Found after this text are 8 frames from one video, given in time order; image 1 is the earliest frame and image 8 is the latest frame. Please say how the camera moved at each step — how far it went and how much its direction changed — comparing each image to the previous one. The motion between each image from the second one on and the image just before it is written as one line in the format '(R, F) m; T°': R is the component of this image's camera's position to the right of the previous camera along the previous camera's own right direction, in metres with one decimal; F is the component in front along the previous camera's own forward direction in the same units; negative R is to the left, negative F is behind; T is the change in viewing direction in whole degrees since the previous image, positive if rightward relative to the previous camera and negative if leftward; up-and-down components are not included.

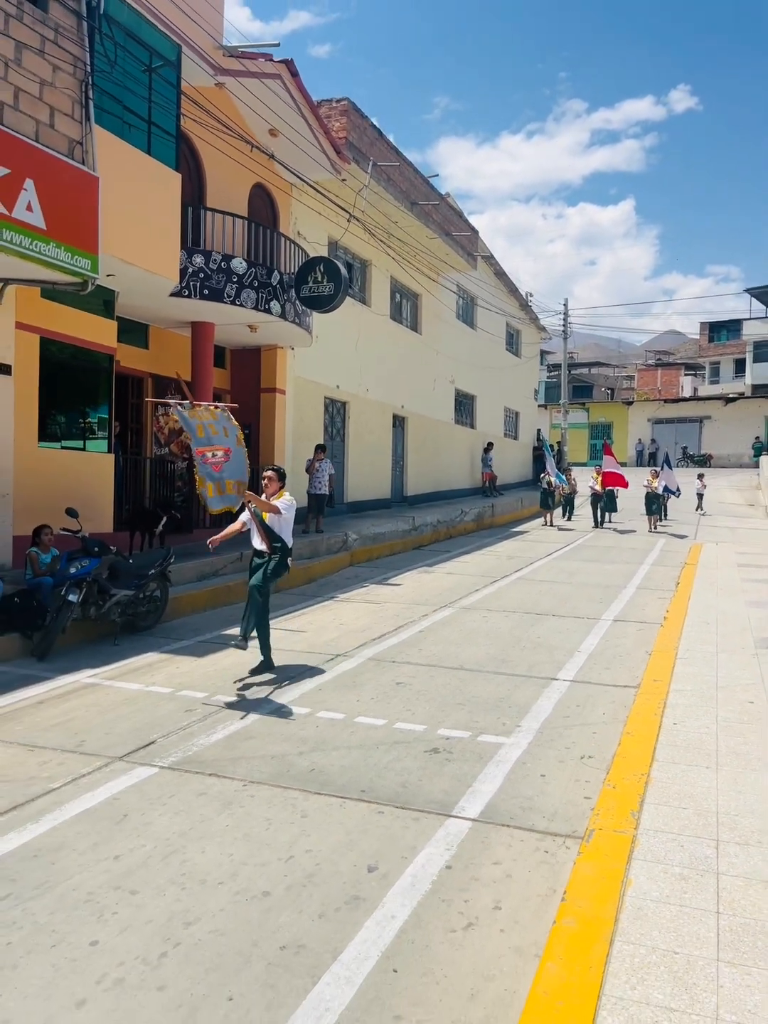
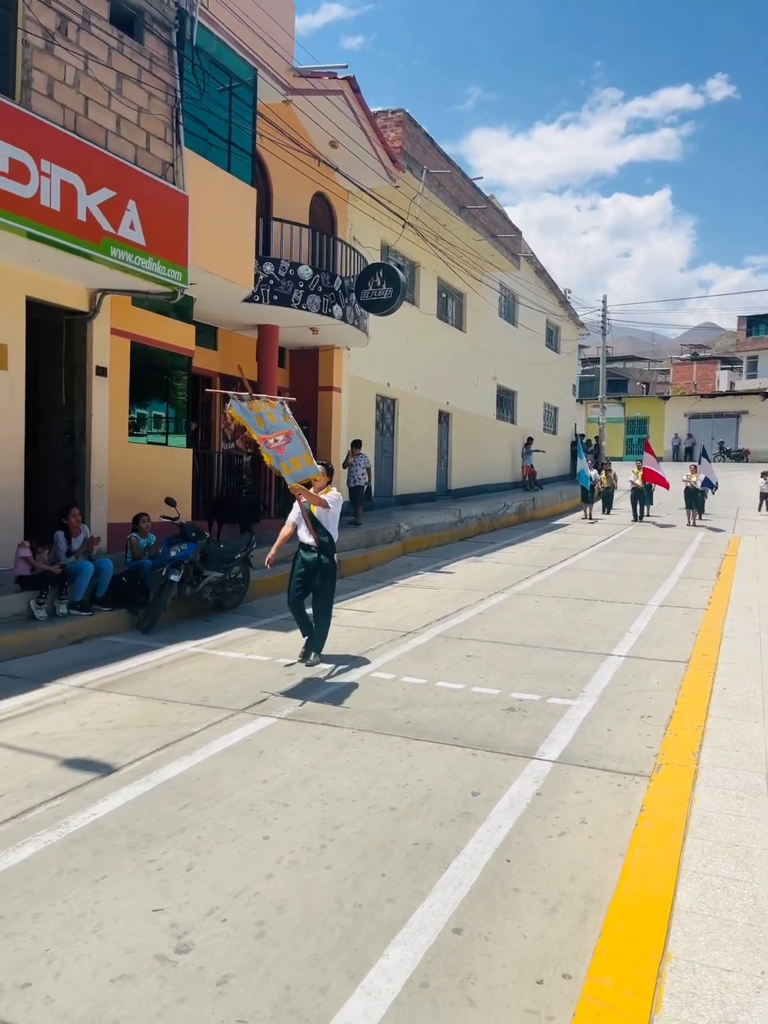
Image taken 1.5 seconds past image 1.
(-0.4, -0.8) m; -2°
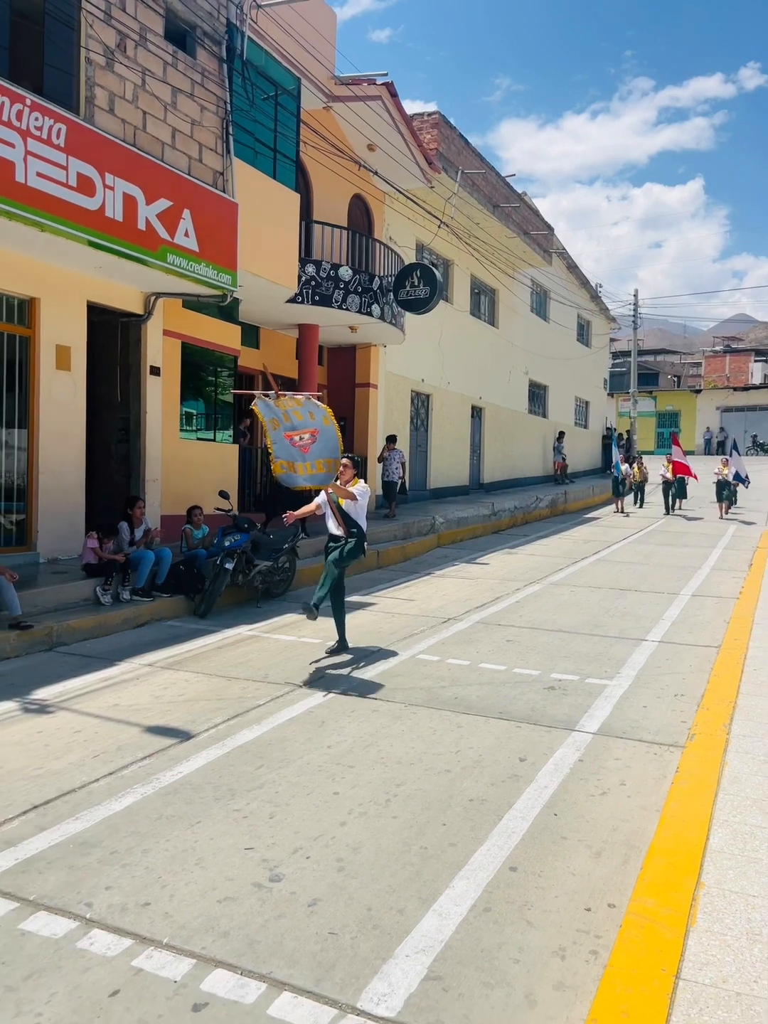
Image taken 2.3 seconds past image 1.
(-0.2, -0.4) m; -2°
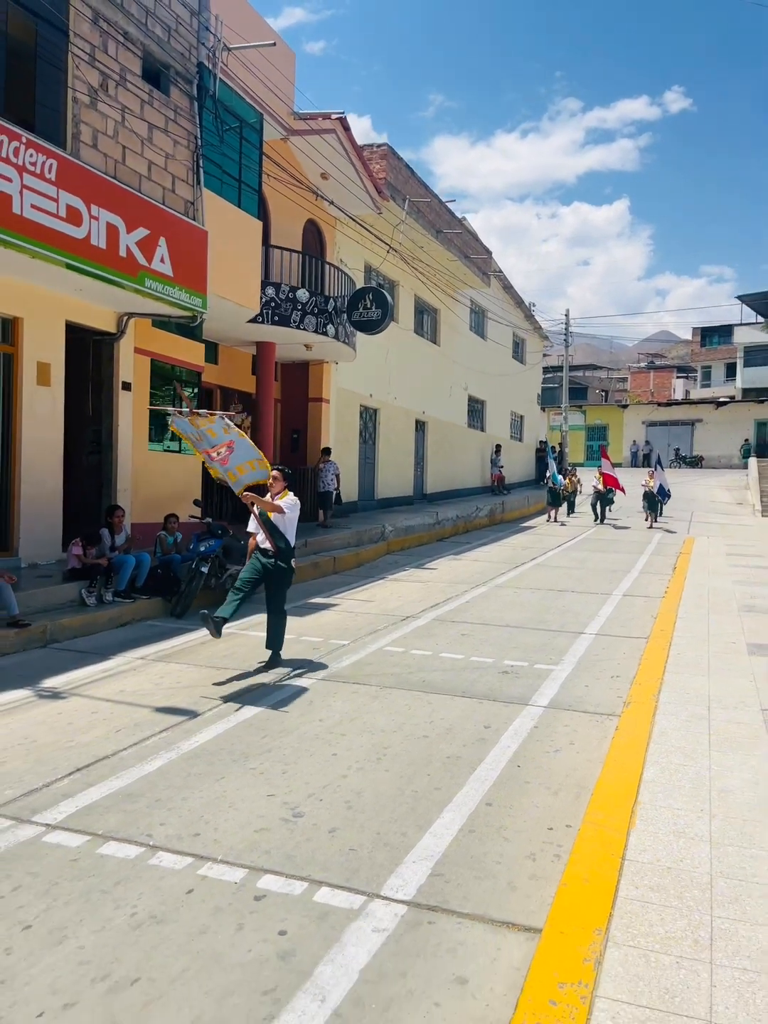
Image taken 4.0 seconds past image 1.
(-0.4, -0.8) m; +5°
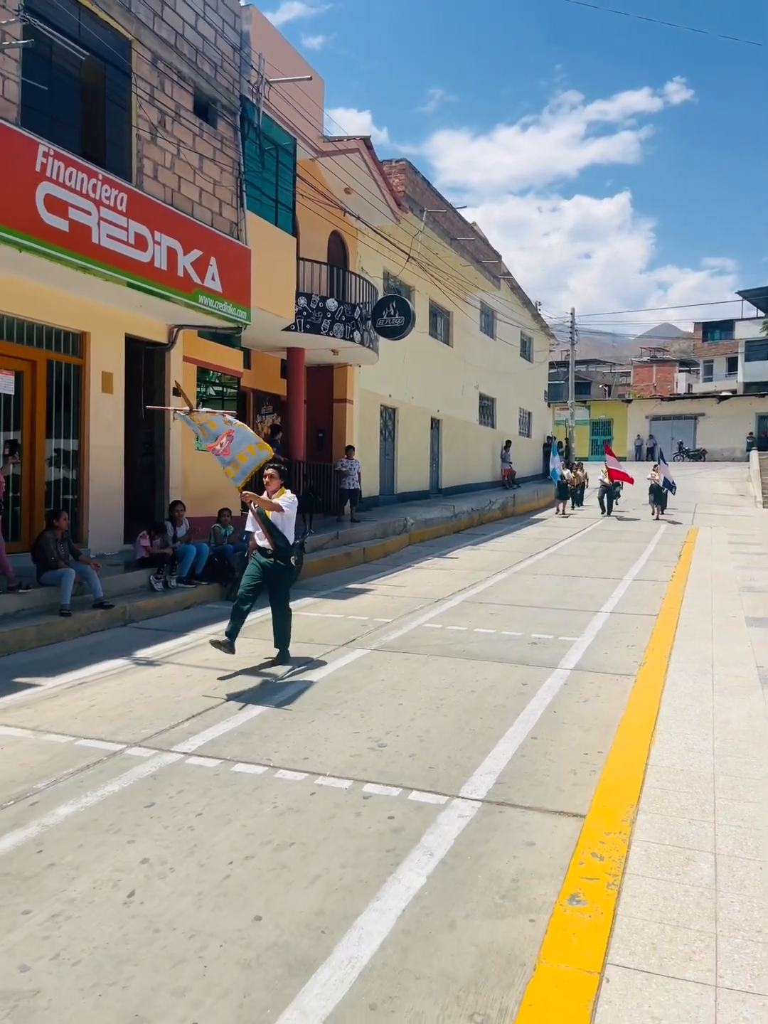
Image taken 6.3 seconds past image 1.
(-0.4, -1.0) m; 0°
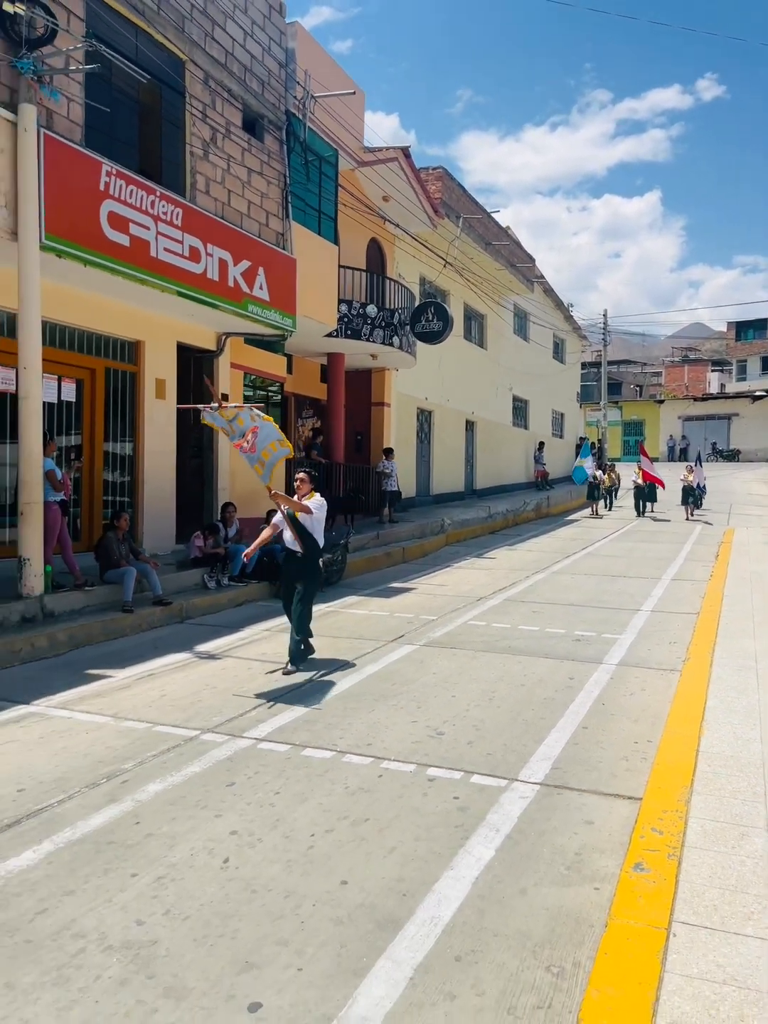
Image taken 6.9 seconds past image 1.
(-0.2, -0.3) m; -2°
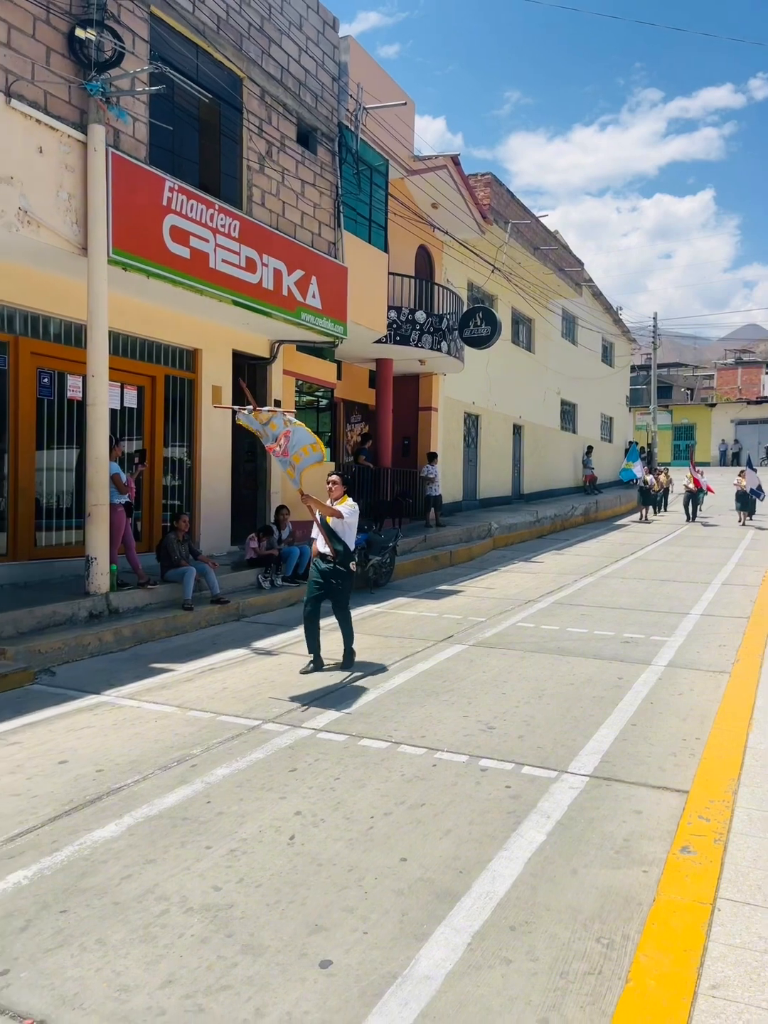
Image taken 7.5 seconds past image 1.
(-0.1, -0.2) m; -3°
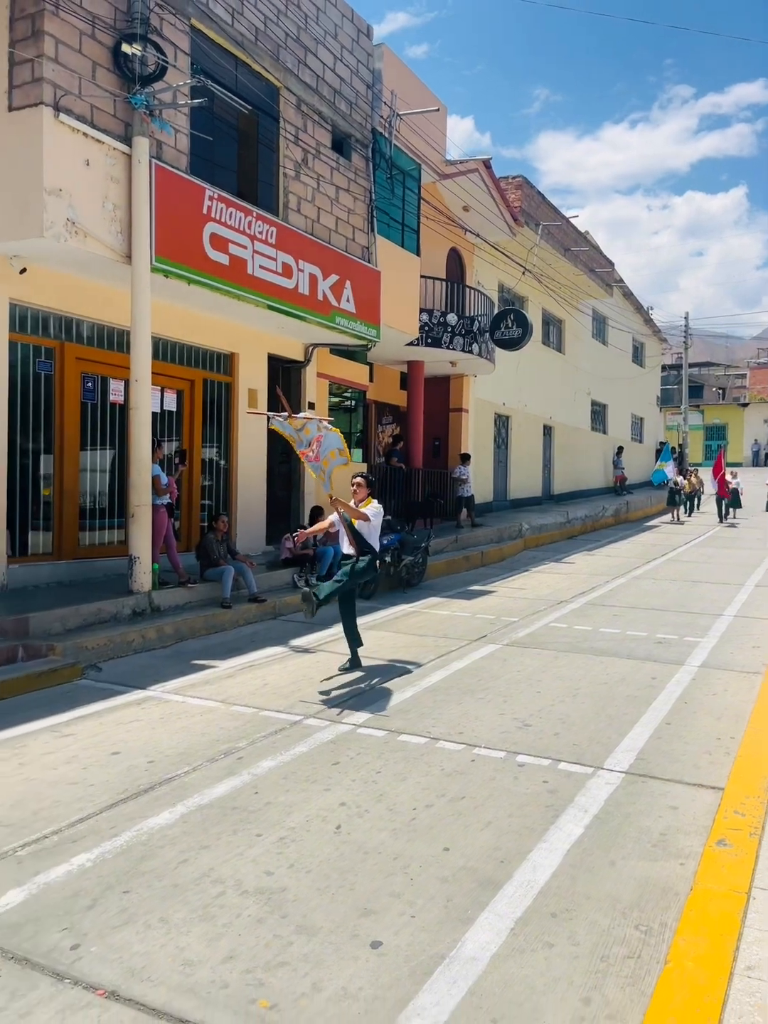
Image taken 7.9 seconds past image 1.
(-0.1, -0.2) m; -2°
